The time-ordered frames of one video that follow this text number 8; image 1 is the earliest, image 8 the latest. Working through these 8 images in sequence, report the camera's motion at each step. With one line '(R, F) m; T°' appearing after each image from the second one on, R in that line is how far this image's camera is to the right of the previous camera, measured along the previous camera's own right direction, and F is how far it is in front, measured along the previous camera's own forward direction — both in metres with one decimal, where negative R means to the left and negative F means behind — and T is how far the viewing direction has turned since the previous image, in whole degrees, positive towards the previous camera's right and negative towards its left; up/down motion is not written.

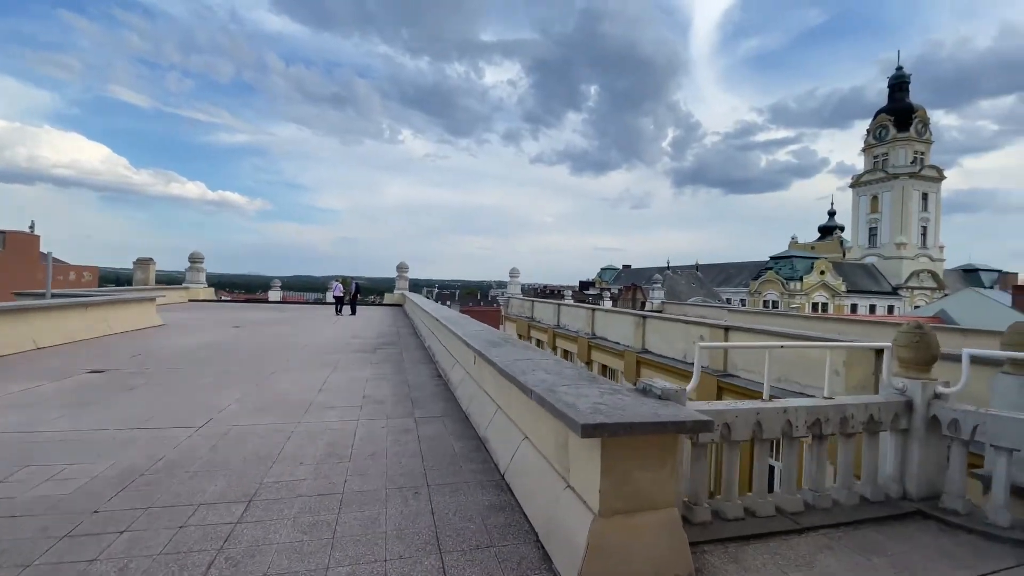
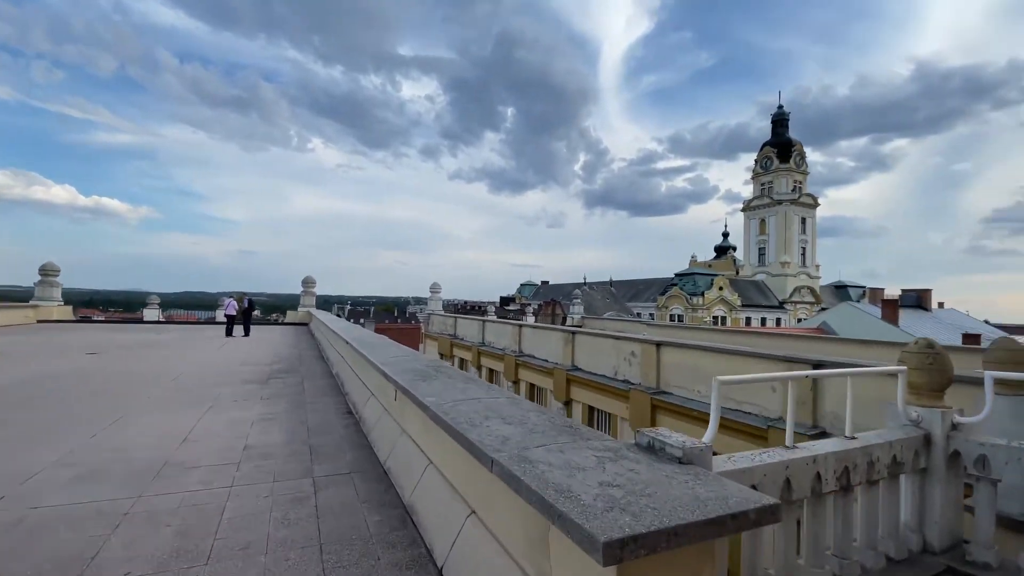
(-0.1, +0.9) m; +10°
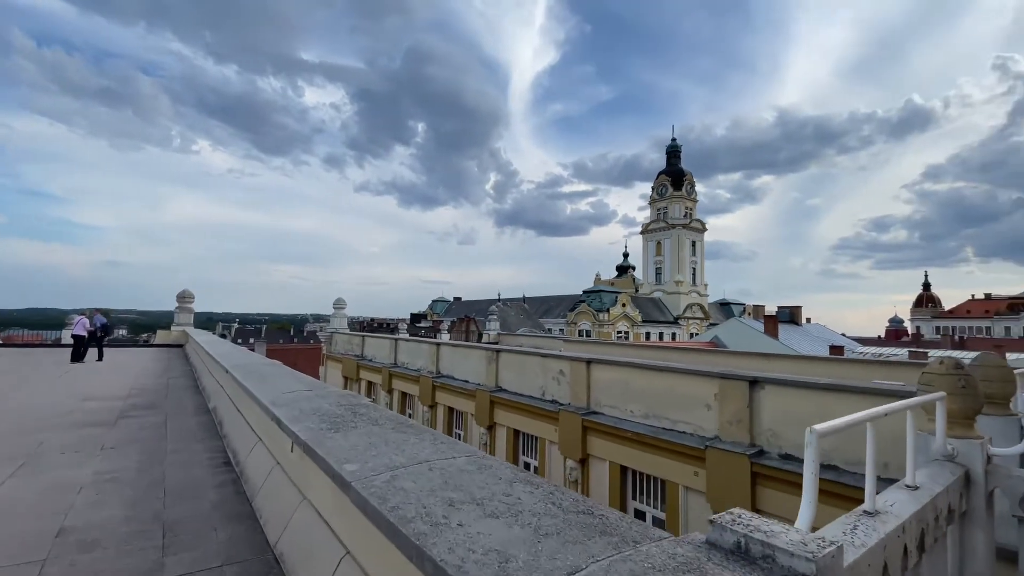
(-0.2, +0.9) m; +11°
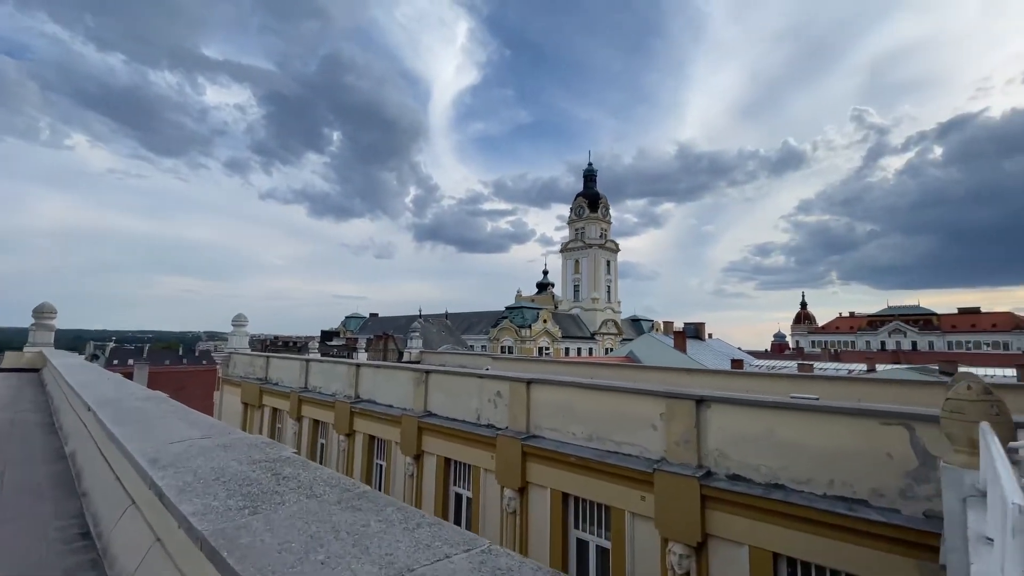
(-0.3, +0.6) m; +10°
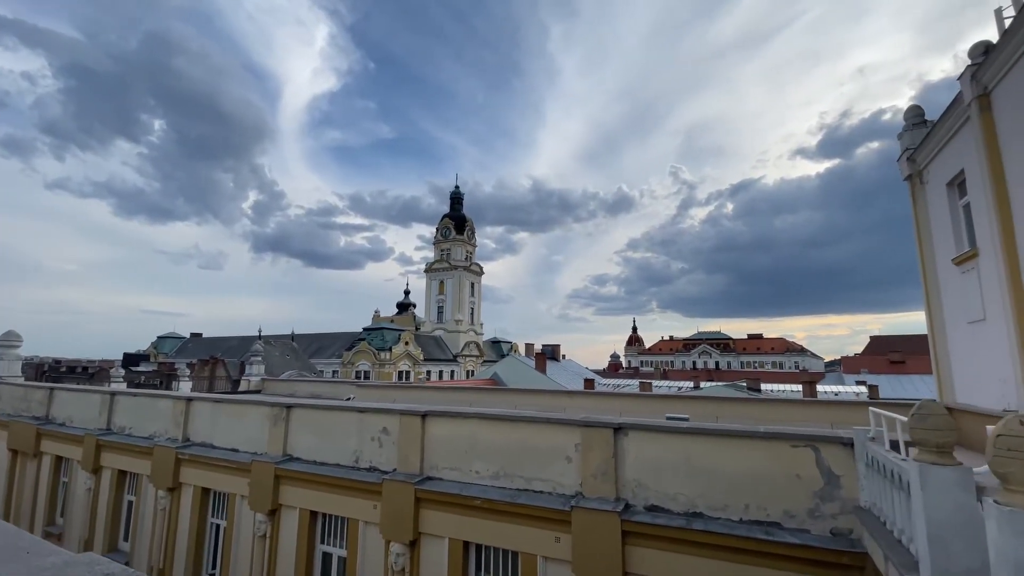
(-0.7, +0.9) m; +17°
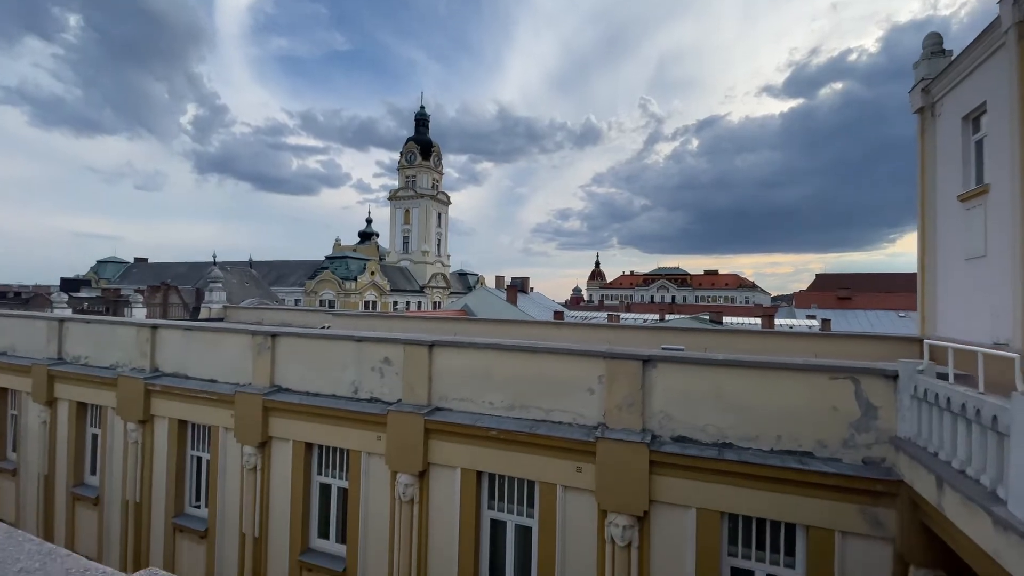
(-0.8, +0.6) m; +5°
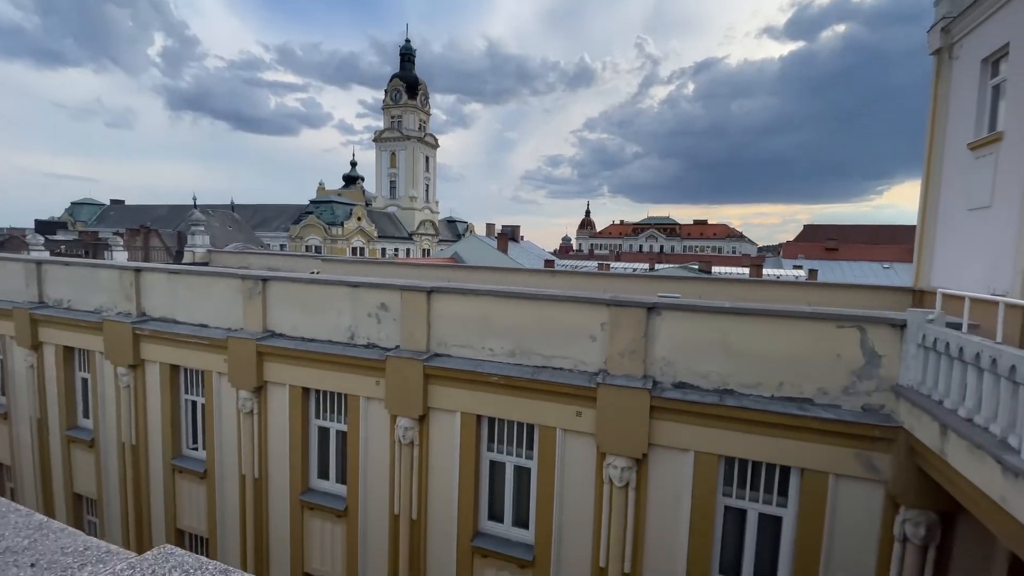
(-0.2, +0.2) m; +1°
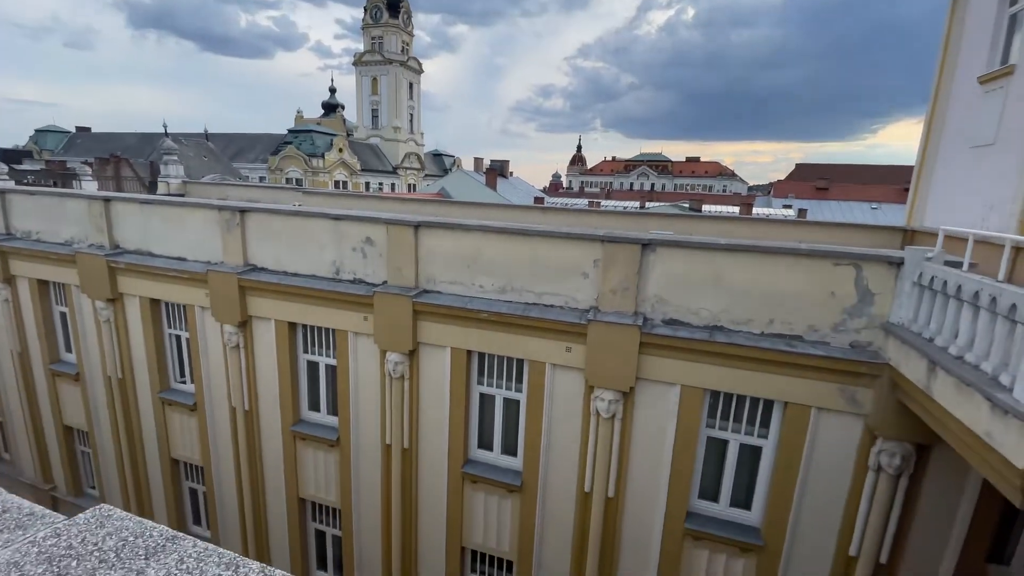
(0.0, +0.2) m; +2°
